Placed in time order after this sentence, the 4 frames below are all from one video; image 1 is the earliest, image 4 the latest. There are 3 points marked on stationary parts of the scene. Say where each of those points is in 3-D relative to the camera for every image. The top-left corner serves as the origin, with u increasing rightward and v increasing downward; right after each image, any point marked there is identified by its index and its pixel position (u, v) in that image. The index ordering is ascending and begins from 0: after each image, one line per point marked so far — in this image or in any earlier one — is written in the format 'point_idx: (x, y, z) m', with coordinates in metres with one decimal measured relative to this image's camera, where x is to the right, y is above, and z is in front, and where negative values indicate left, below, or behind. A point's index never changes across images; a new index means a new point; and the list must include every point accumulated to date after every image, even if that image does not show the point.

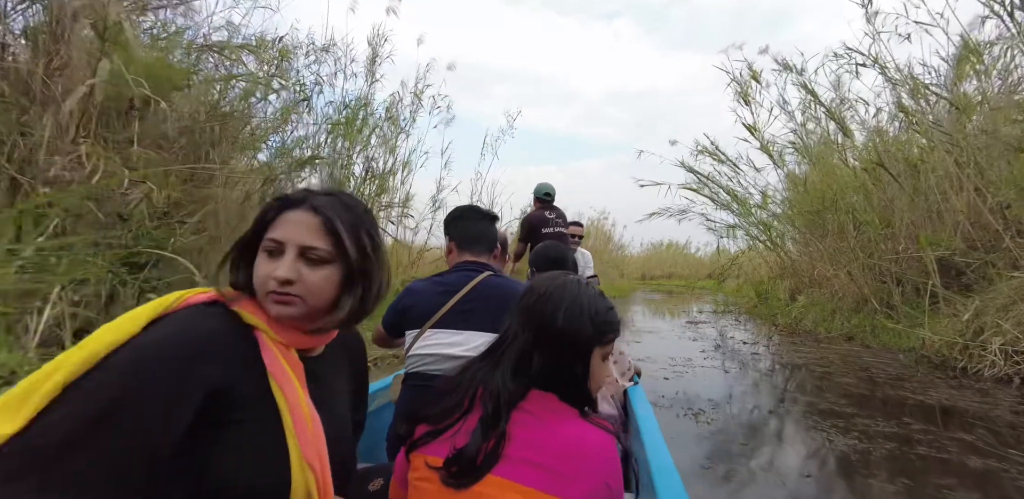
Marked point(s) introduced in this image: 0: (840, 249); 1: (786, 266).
0: (+3.7, 0.0, +5.3) m
1: (+3.7, -0.2, +6.4) m
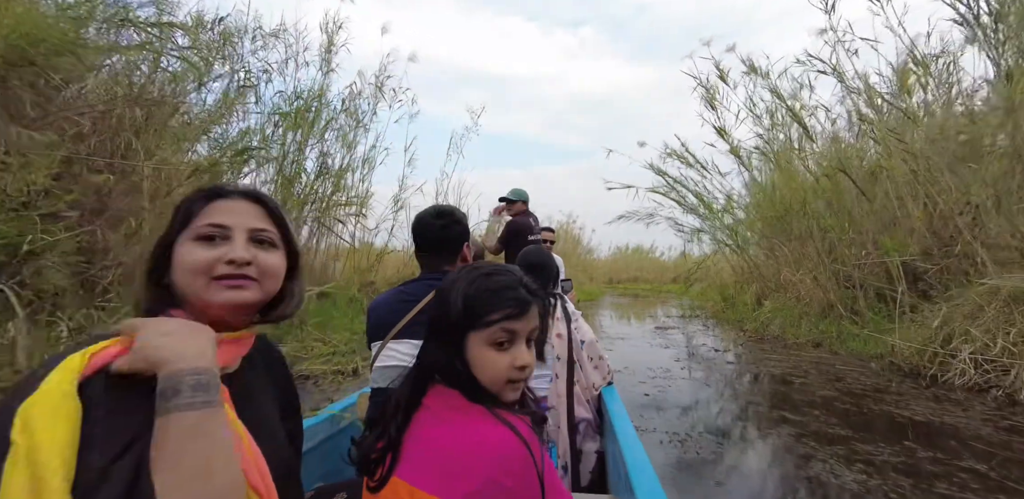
0: (+3.3, 0.0, +5.4) m
1: (+3.2, -0.3, +6.4) m
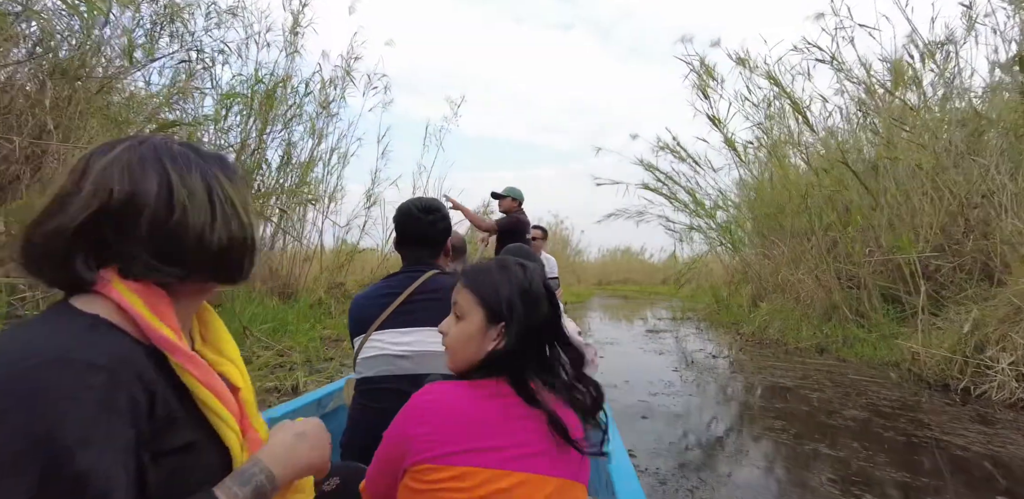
0: (+3.1, 0.0, +5.1) m
1: (+3.0, -0.3, +6.1) m
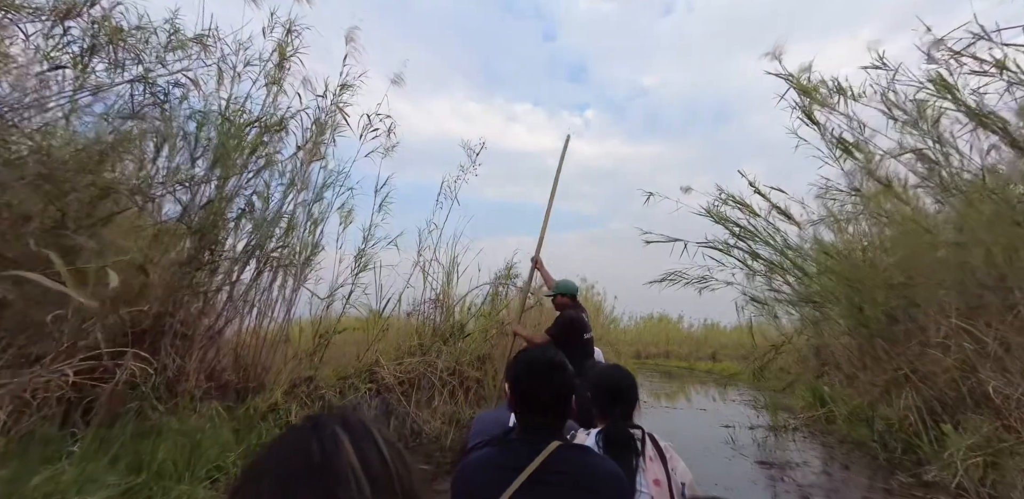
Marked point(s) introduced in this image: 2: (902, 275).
0: (+3.3, -0.6, +3.2) m
1: (+3.3, -1.0, +4.2) m
2: (+3.2, -0.2, +3.9) m
